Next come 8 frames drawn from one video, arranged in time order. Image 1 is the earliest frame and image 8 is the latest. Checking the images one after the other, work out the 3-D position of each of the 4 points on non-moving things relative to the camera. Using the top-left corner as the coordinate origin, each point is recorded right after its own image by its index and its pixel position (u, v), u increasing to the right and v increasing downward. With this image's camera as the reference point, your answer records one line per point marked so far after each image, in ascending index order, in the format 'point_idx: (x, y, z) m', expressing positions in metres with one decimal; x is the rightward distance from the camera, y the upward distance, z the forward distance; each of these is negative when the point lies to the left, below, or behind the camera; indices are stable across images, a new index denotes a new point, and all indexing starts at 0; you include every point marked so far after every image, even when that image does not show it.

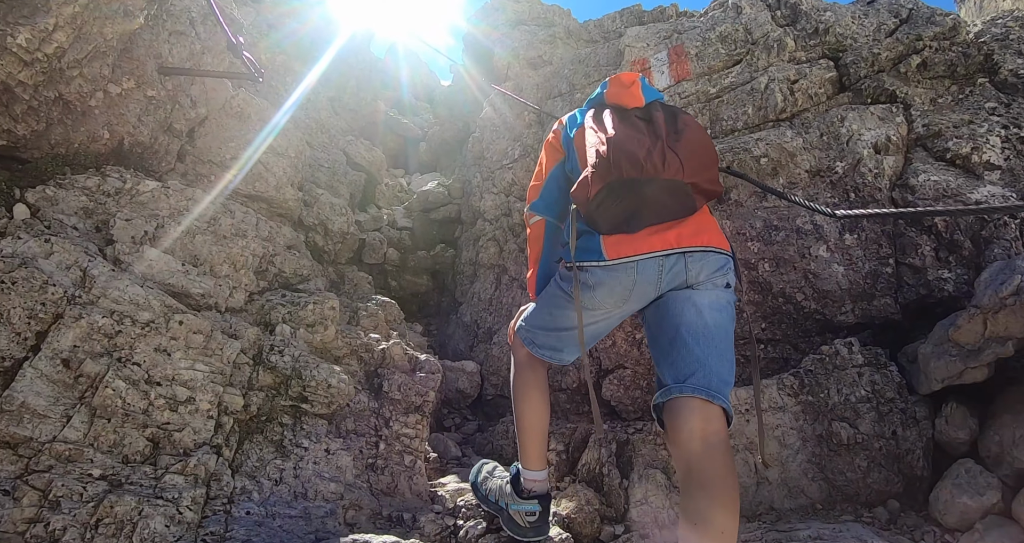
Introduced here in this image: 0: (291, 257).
0: (-2.5, +0.1, +5.9) m
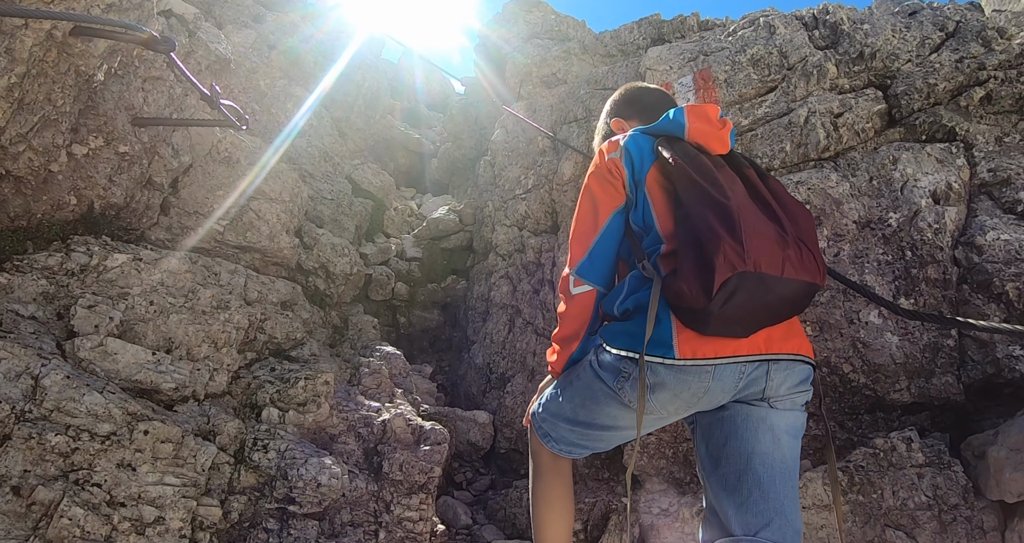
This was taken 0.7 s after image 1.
0: (-2.4, -0.5, +5.4) m
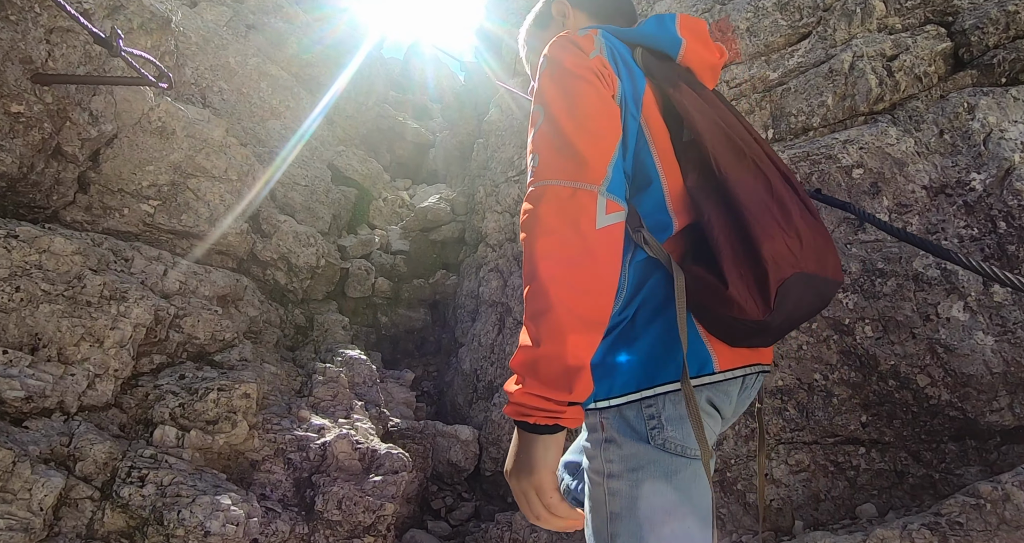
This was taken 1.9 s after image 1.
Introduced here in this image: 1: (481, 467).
0: (-2.6, -0.4, +4.5) m
1: (-0.4, -2.2, +5.9) m
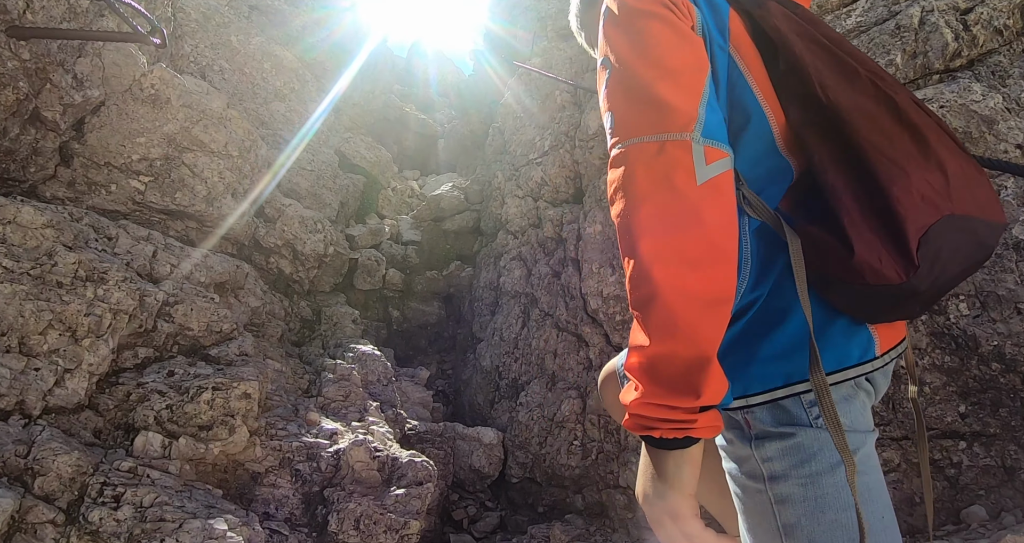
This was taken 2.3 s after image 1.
0: (-2.3, -0.3, +4.0) m
1: (-0.1, -2.0, +5.4) m
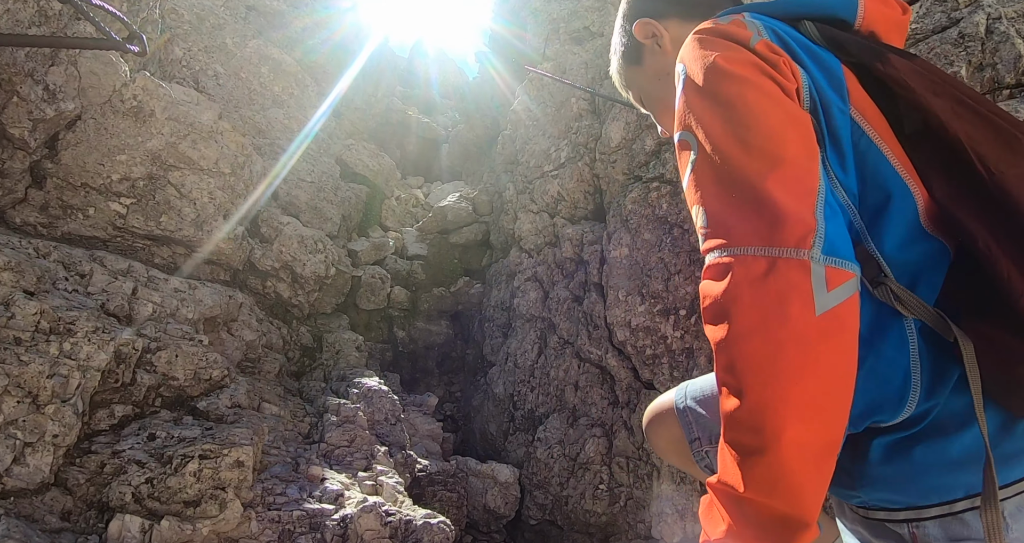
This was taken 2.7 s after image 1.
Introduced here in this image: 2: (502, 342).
0: (-2.1, -0.5, +3.6) m
1: (+0.1, -2.3, +5.0) m
2: (-0.1, -0.8, +6.0) m
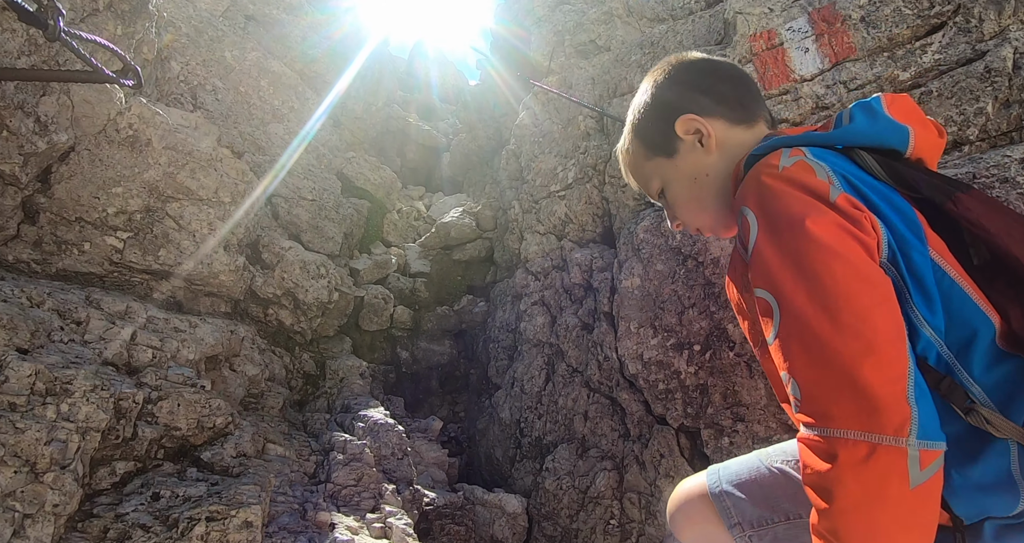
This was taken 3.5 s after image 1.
0: (-2.0, -0.8, +3.4) m
1: (+0.2, -2.5, +4.9) m
2: (0.0, -1.0, +5.9) m
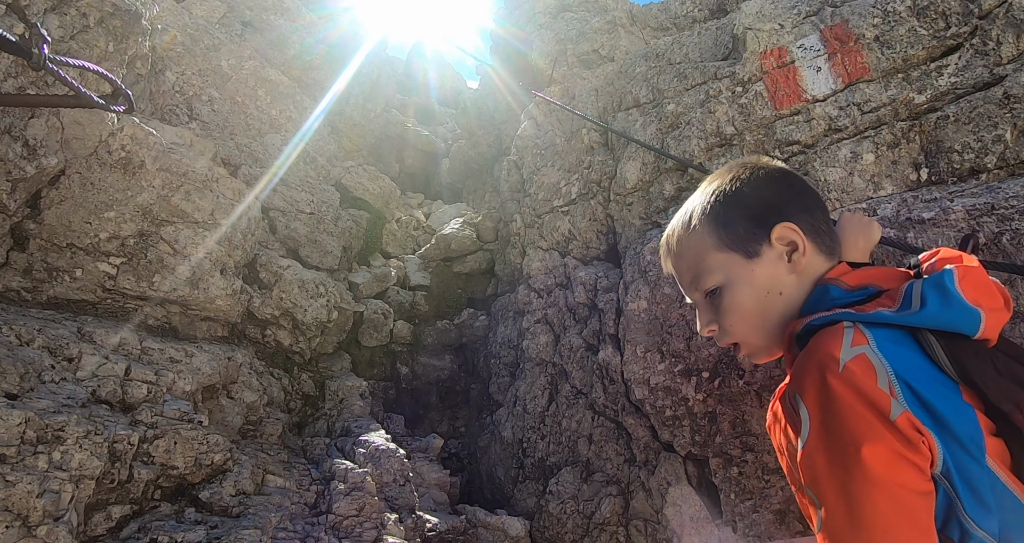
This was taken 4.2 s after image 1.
0: (-2.0, -1.0, +3.3) m
1: (+0.2, -2.7, +4.9) m
2: (0.0, -1.2, +5.8) m
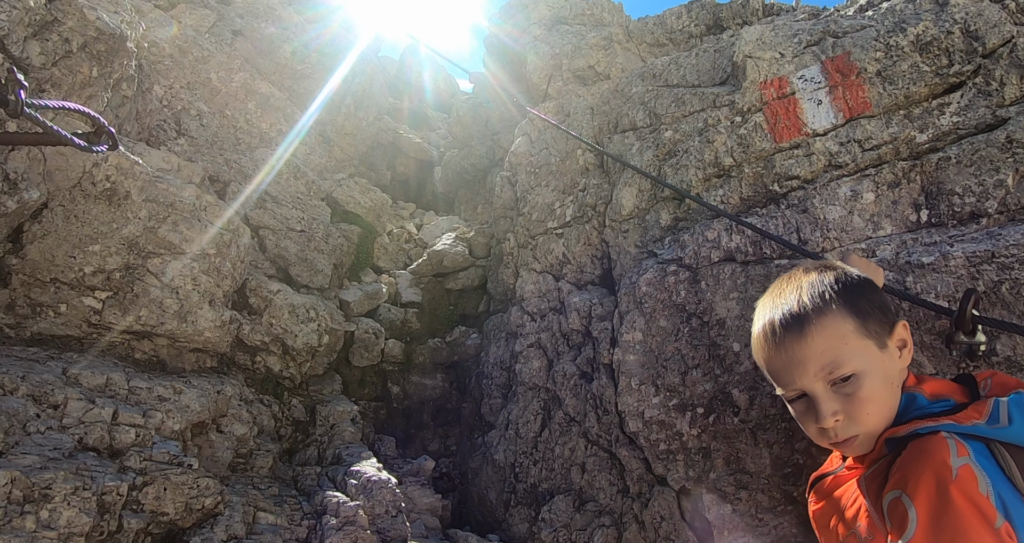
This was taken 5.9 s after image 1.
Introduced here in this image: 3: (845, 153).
0: (-2.0, -1.3, +3.3) m
1: (+0.1, -2.9, +4.9) m
2: (-0.1, -1.4, +5.8) m
3: (+2.5, +0.9, +4.0) m
